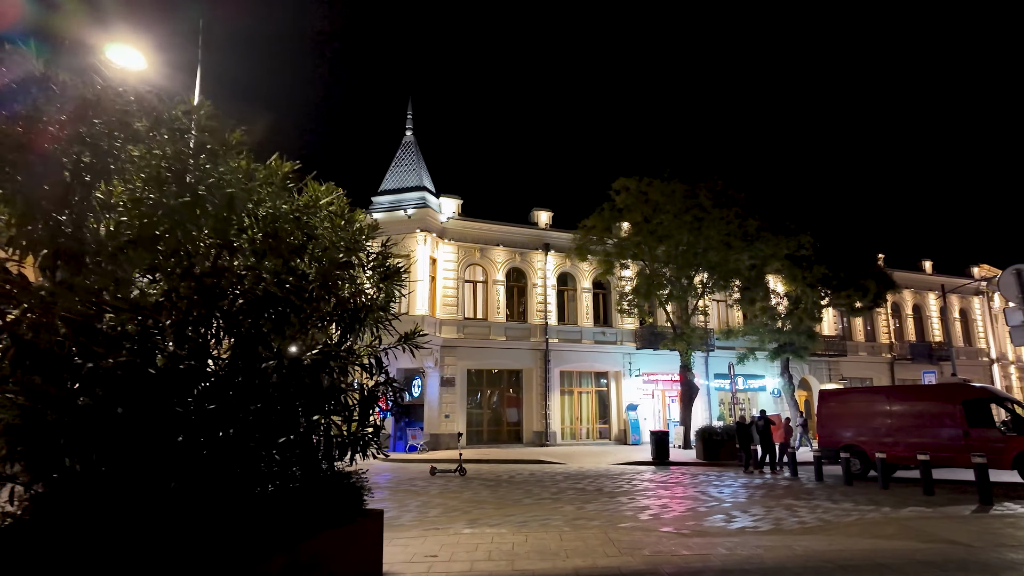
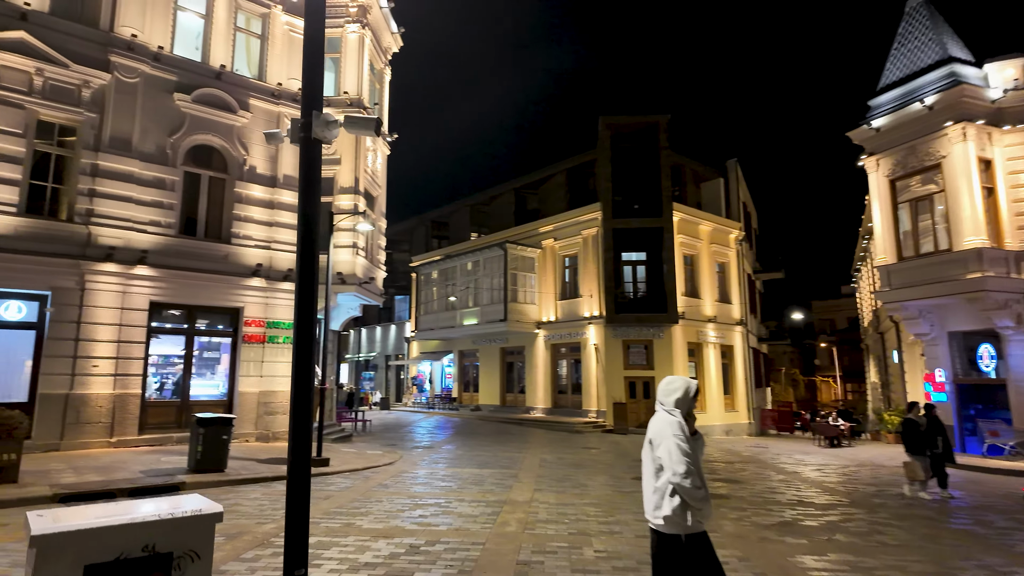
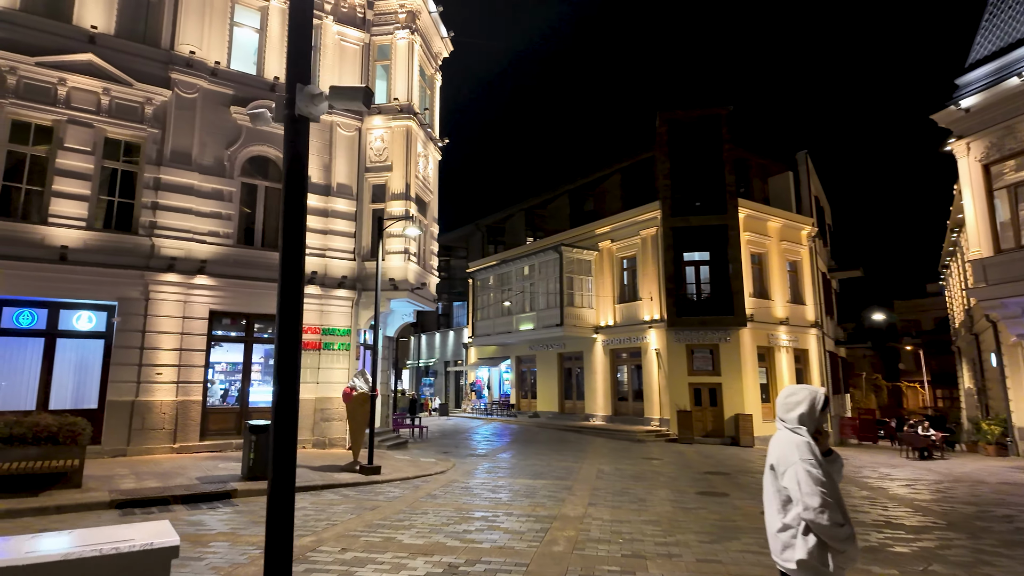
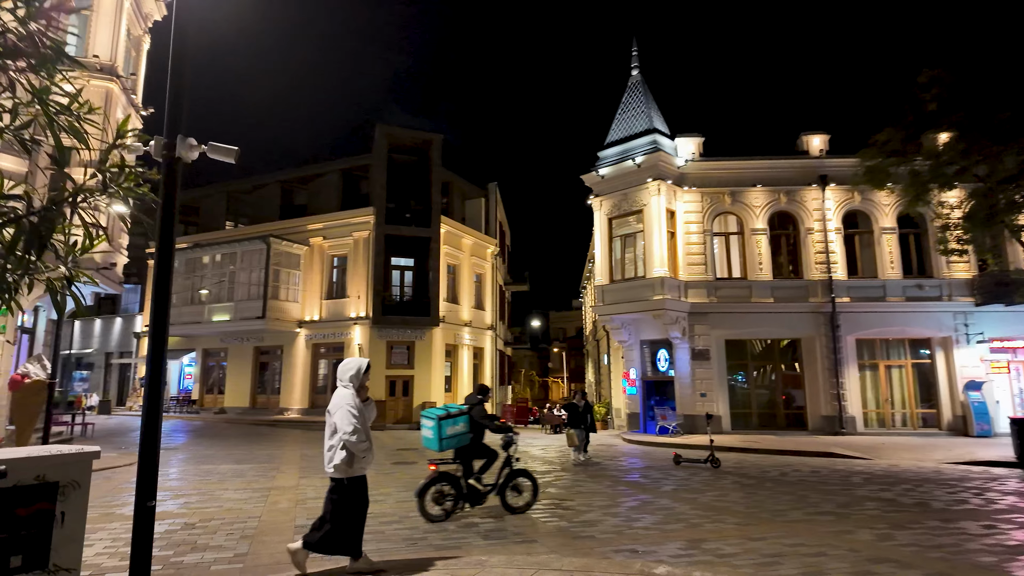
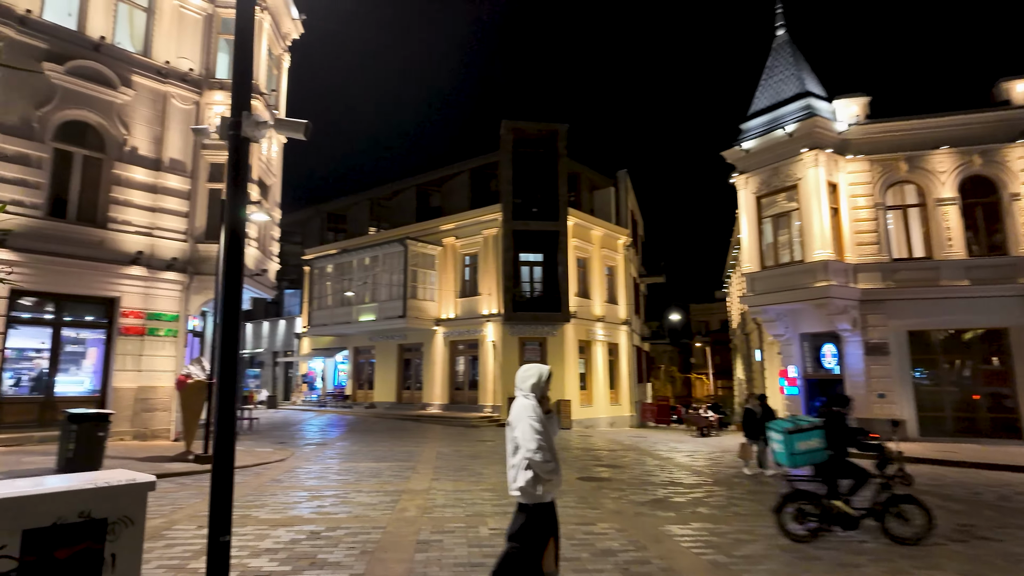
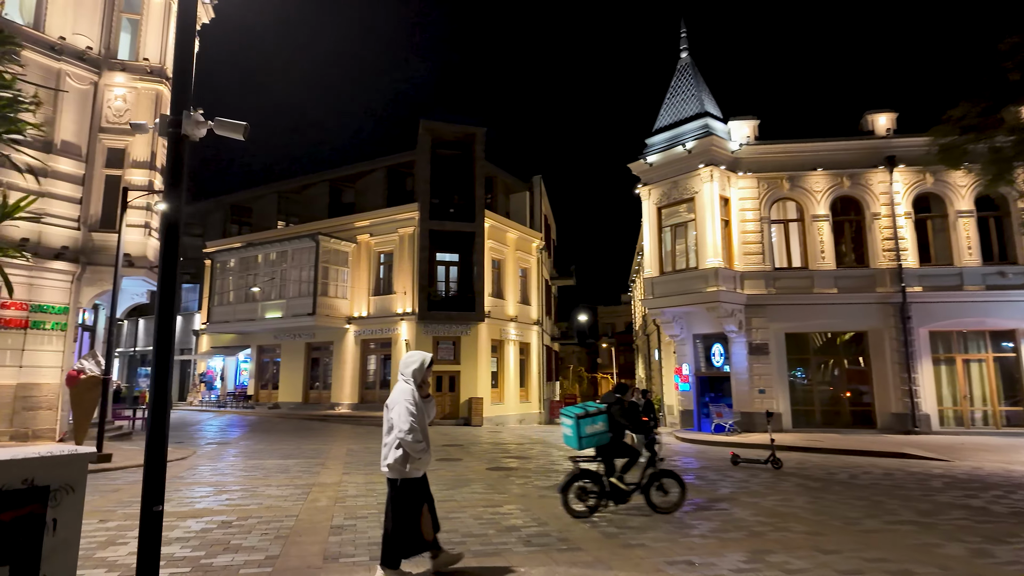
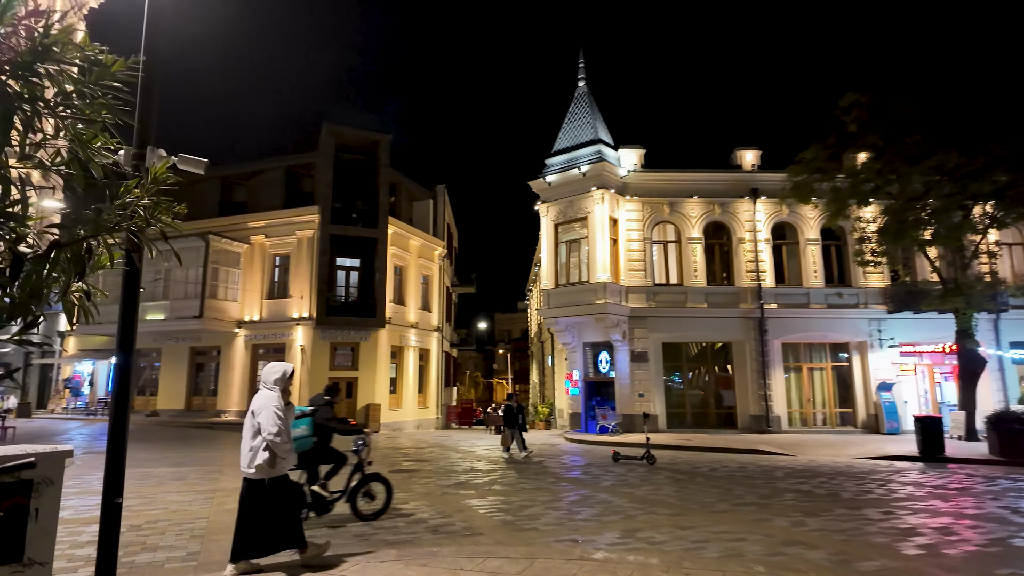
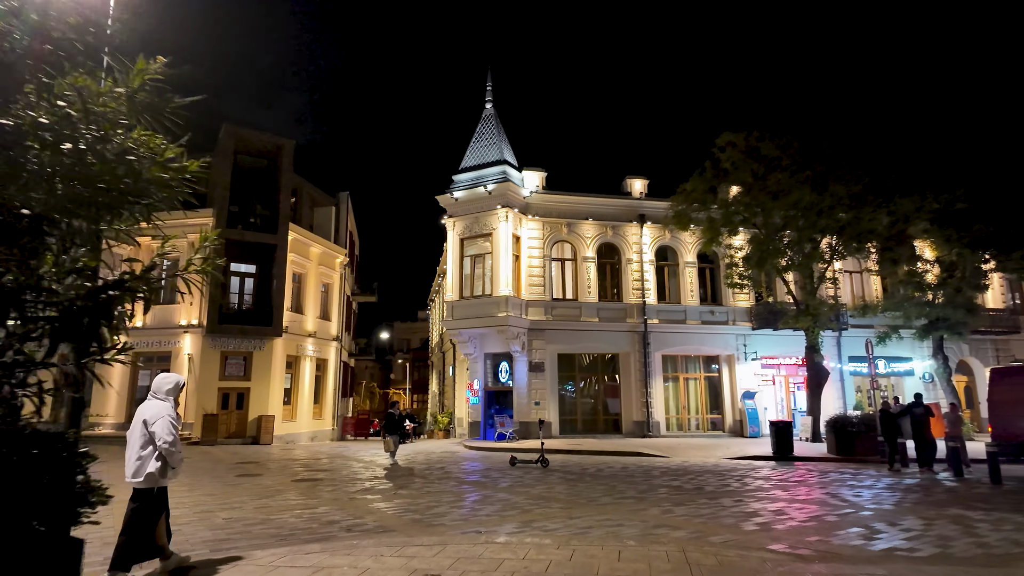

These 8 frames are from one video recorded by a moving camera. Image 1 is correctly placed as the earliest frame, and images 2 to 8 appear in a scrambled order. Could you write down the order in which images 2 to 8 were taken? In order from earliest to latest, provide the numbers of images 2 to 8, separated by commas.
8, 7, 4, 6, 5, 2, 3
